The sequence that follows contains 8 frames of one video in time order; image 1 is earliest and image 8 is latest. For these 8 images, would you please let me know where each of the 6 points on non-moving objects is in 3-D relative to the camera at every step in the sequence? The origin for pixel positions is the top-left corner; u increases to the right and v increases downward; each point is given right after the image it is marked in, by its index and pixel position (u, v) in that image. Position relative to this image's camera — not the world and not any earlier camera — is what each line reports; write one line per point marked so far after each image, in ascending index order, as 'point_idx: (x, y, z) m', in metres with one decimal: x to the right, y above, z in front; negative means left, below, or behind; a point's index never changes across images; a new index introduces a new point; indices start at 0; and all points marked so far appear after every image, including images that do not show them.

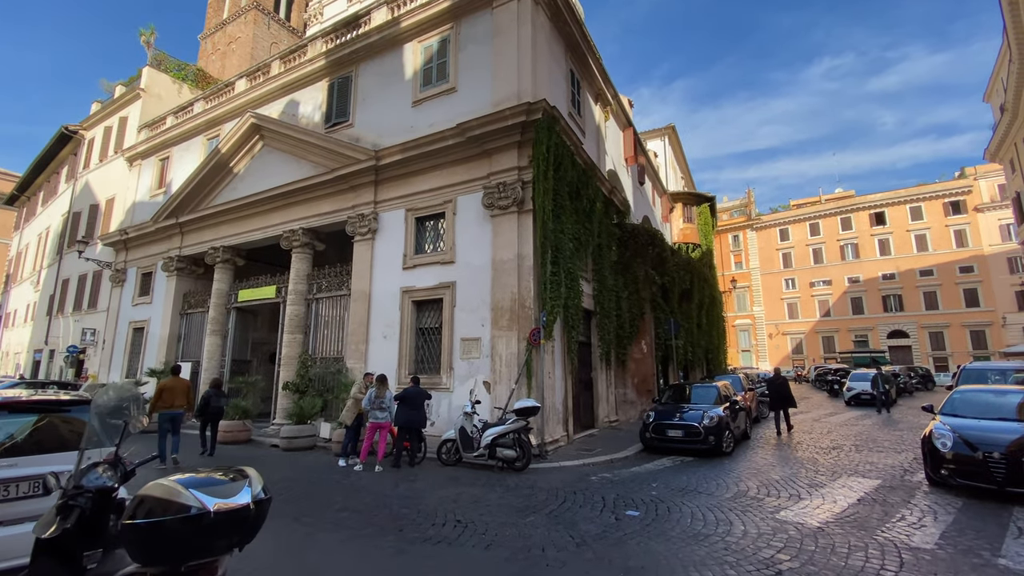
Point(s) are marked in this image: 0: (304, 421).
0: (-5.1, -3.3, +11.7) m
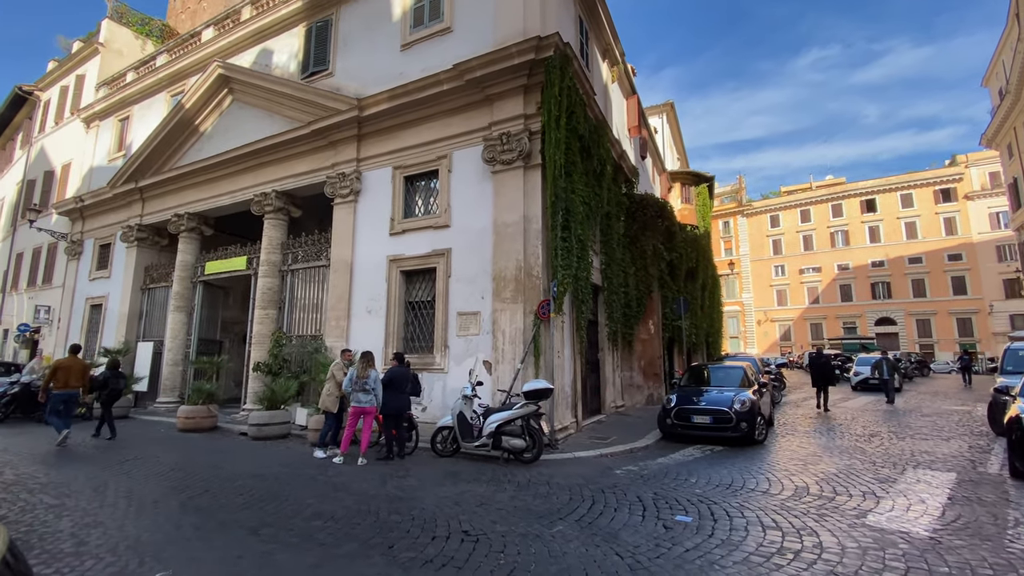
0: (-5.1, -2.5, +10.2) m
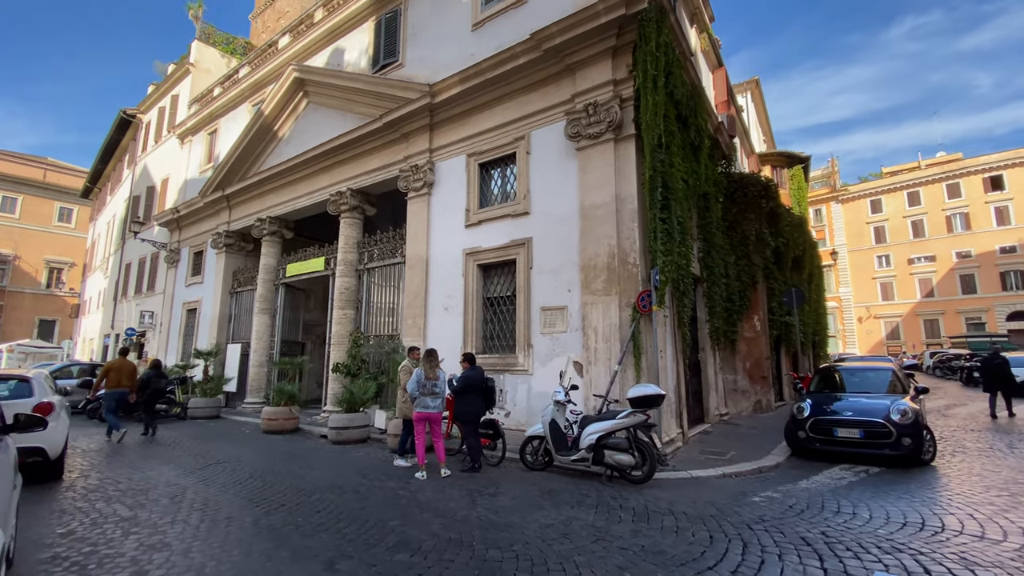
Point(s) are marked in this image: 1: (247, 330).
0: (-3.2, -2.5, +9.7) m
1: (-9.0, -1.4, +16.1) m
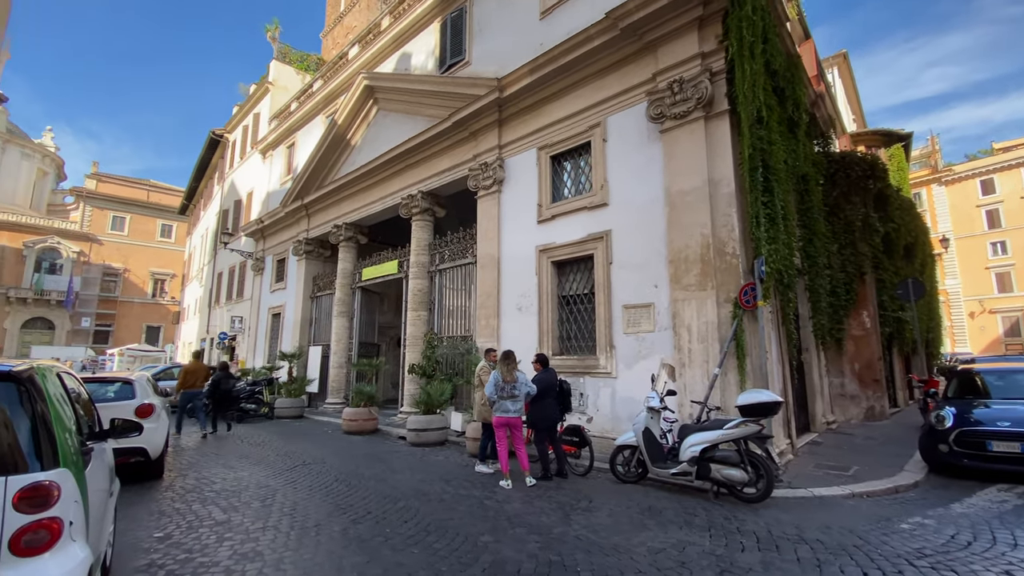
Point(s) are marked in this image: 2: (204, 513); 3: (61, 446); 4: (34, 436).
0: (-1.6, -2.5, +9.6) m
1: (-6.5, -1.6, +16.7) m
2: (-3.2, -2.4, +5.0) m
3: (-2.1, -0.7, +2.2) m
4: (-2.1, -0.7, +2.1) m
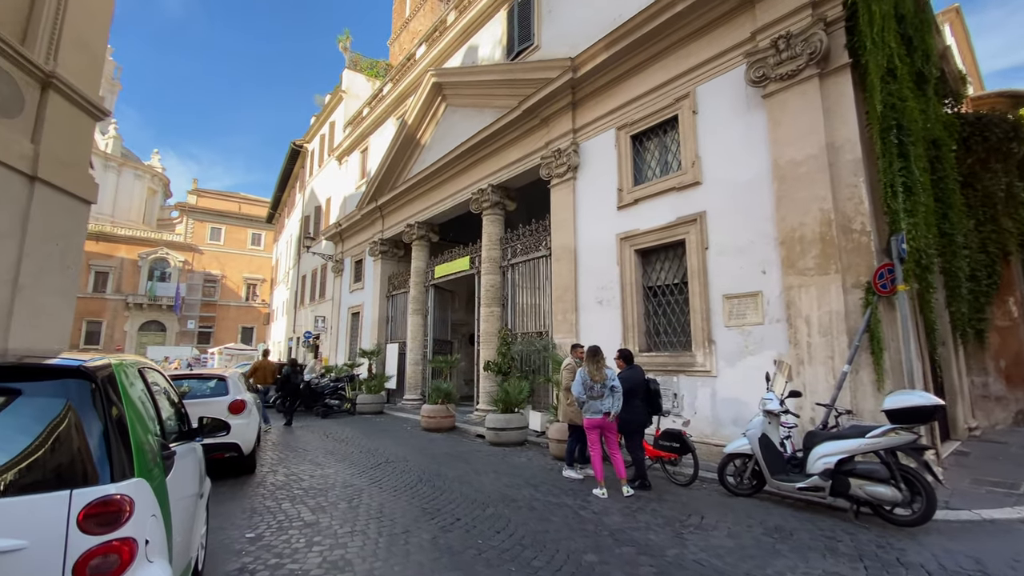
0: (0.0, -2.3, +9.2) m
1: (-3.9, -1.5, +16.9) m
2: (-2.2, -2.3, +4.8) m
3: (-1.5, -0.7, +1.9) m
4: (-1.6, -0.6, +1.8) m
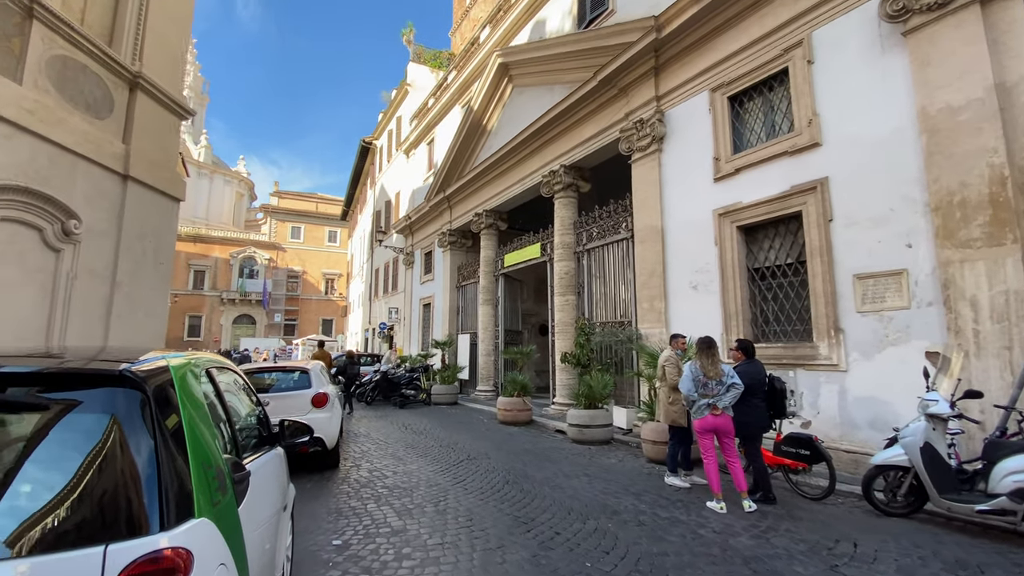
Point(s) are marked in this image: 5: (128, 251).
0: (+1.5, -2.1, +8.5) m
1: (-1.4, -1.2, +16.7) m
2: (-1.3, -2.2, +4.5) m
3: (-1.0, -0.6, +1.5) m
4: (-1.1, -0.5, +1.4) m
5: (-5.7, +0.5, +7.0) m
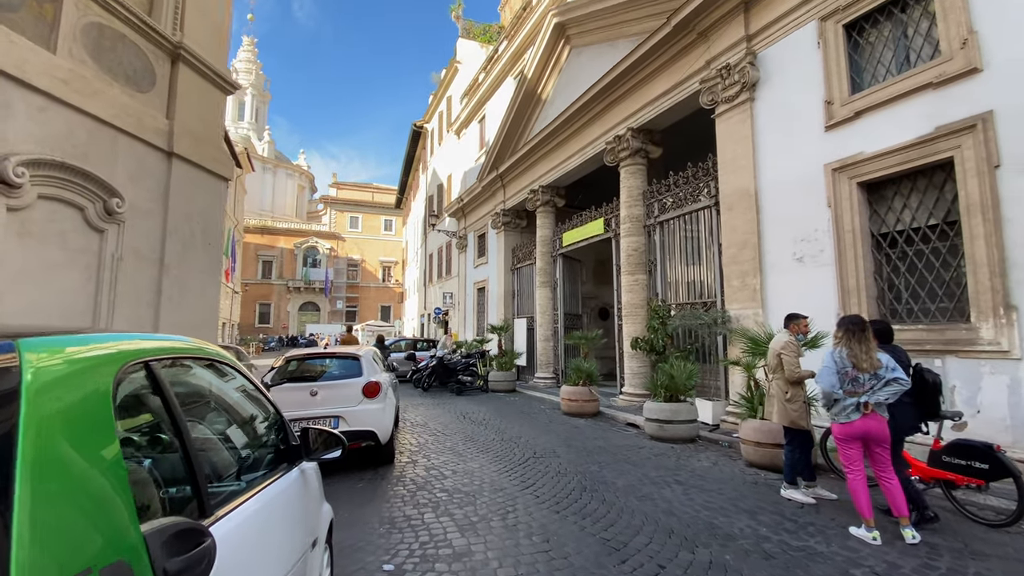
0: (+2.6, -1.7, +7.5) m
1: (+0.6, -0.6, +15.9) m
2: (-0.6, -2.0, +3.8) m
3: (-0.7, -0.5, +0.7) m
4: (-0.7, -0.4, +0.6) m
5: (-4.8, +0.8, +6.7) m
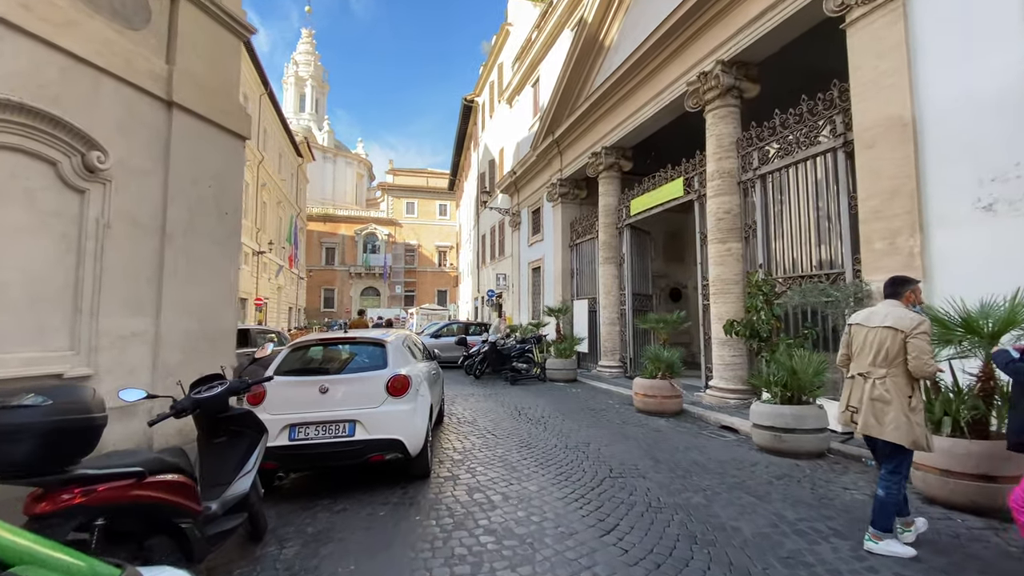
0: (+3.5, -1.3, +5.7) m
1: (+2.4, +0.1, +14.2) m
2: (-0.2, -1.7, +2.5) m
3: (-0.6, -0.3, -0.6) m
4: (-0.7, -0.3, -0.7) m
5: (-4.0, +1.1, +5.7) m
